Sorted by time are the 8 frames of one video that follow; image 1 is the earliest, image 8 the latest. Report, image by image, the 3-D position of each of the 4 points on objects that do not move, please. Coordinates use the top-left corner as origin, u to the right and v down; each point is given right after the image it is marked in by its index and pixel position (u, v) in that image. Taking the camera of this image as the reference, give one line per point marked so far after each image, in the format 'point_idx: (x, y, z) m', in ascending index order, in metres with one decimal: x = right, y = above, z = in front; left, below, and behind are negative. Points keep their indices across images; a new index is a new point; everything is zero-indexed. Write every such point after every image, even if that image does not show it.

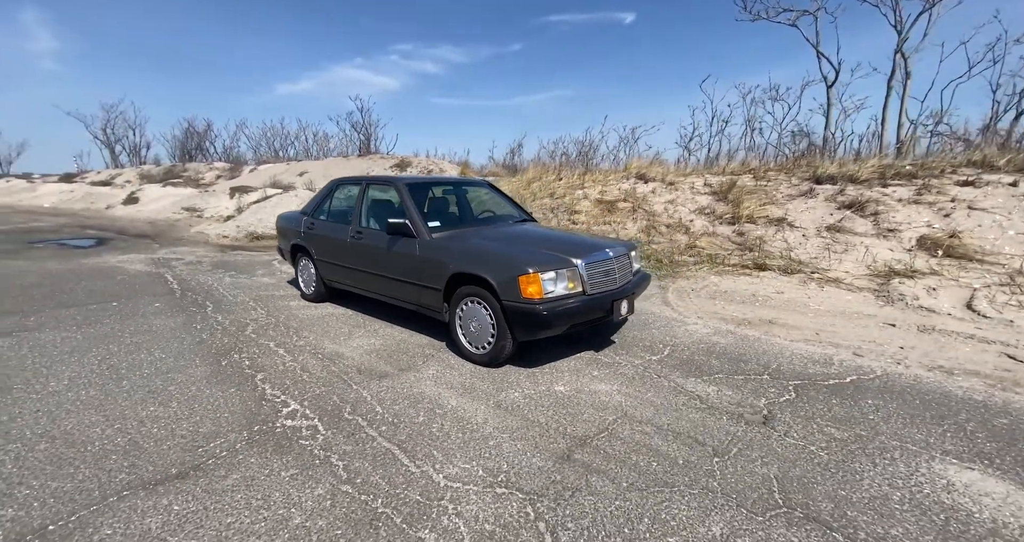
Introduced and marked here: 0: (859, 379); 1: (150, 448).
0: (+2.5, -0.8, +3.1) m
1: (-2.0, -1.0, +2.4) m
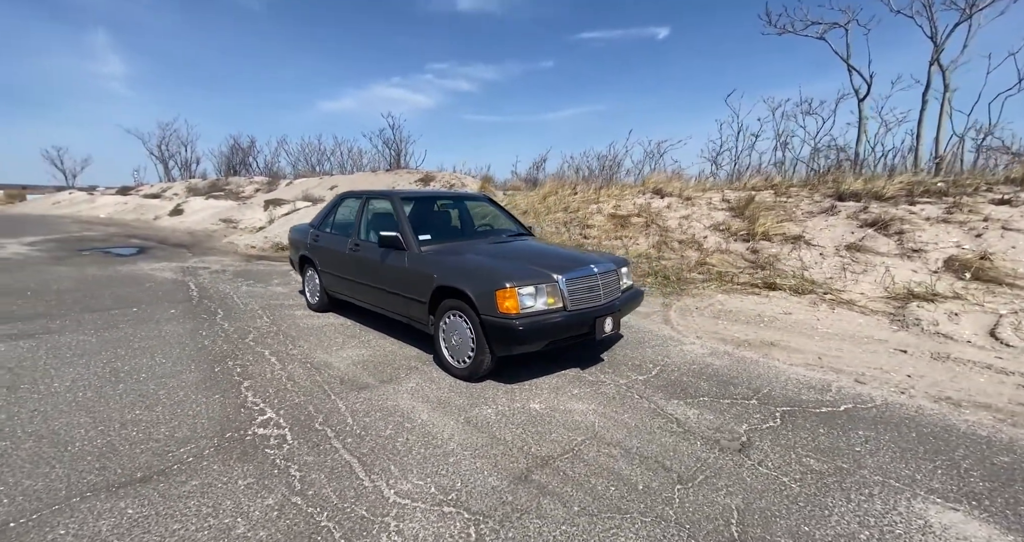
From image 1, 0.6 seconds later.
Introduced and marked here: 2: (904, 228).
0: (+2.3, -0.9, +2.9) m
1: (-2.2, -1.0, +2.5) m
2: (+6.0, +0.7, +6.6) m
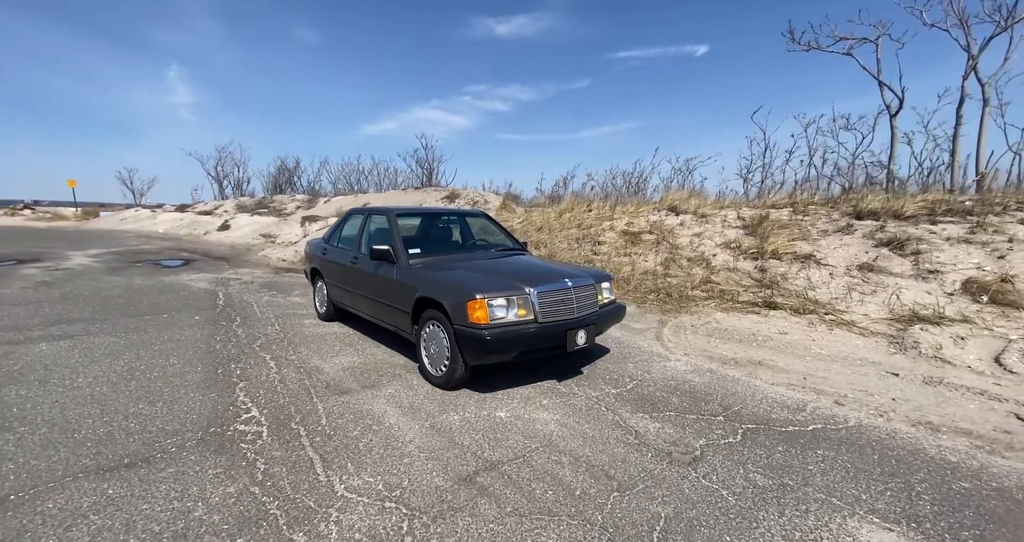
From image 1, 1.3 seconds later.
0: (+2.1, -1.0, +2.9) m
1: (-2.5, -1.1, +2.7) m
2: (+6.0, +0.3, +6.3) m
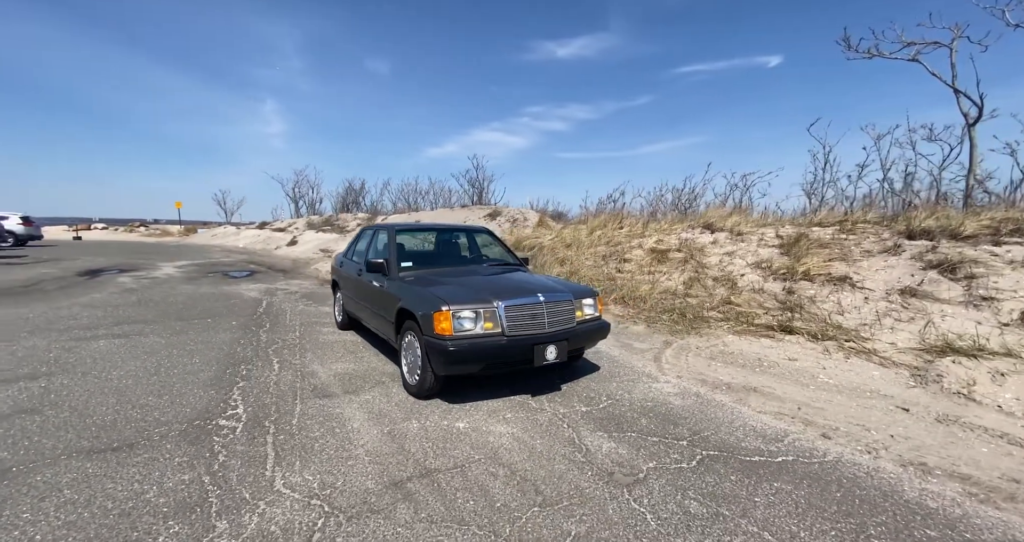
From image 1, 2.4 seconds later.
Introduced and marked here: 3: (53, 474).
0: (+1.7, -1.2, +2.7) m
1: (-2.8, -1.1, +3.1) m
2: (+6.1, 0.0, +5.7) m
3: (-2.6, -1.1, +2.4) m
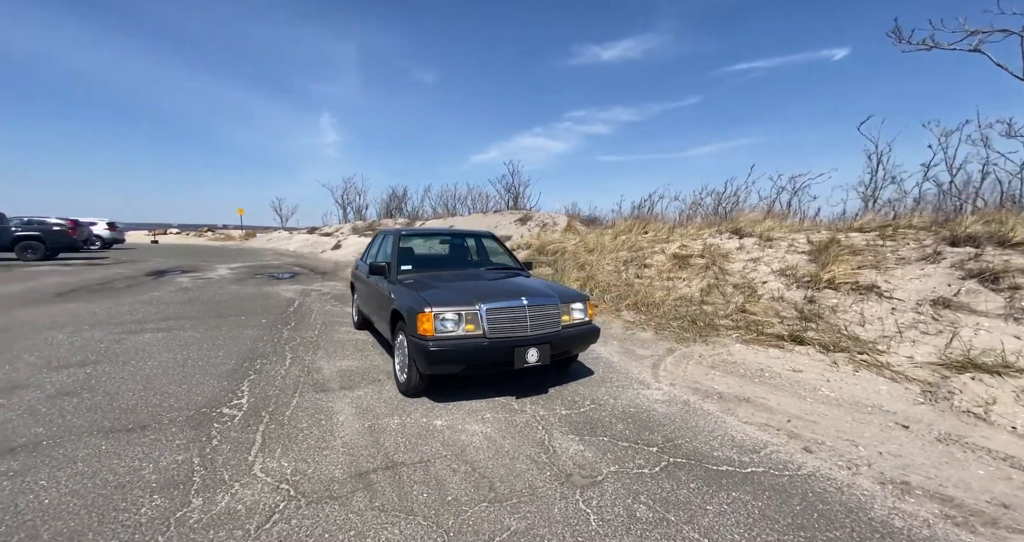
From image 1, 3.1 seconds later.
0: (+1.5, -1.2, +2.6) m
1: (-3.0, -1.1, +3.4) m
2: (+6.2, -0.1, +5.2) m
3: (-2.8, -1.1, +2.8) m
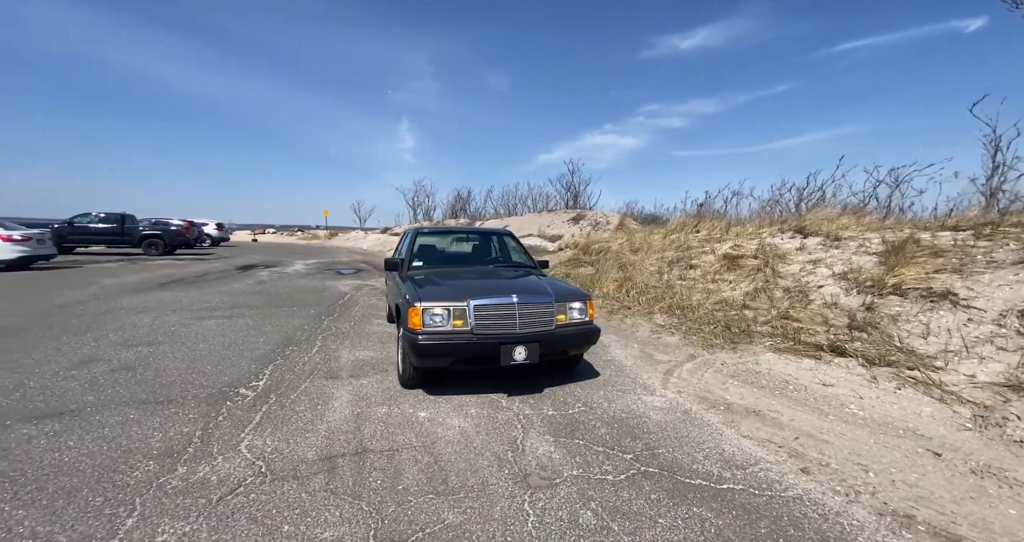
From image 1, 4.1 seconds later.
0: (+1.3, -1.2, +2.4) m
1: (-3.0, -1.0, +3.9) m
2: (+6.3, -0.2, +4.2) m
3: (-3.0, -1.1, +3.2) m
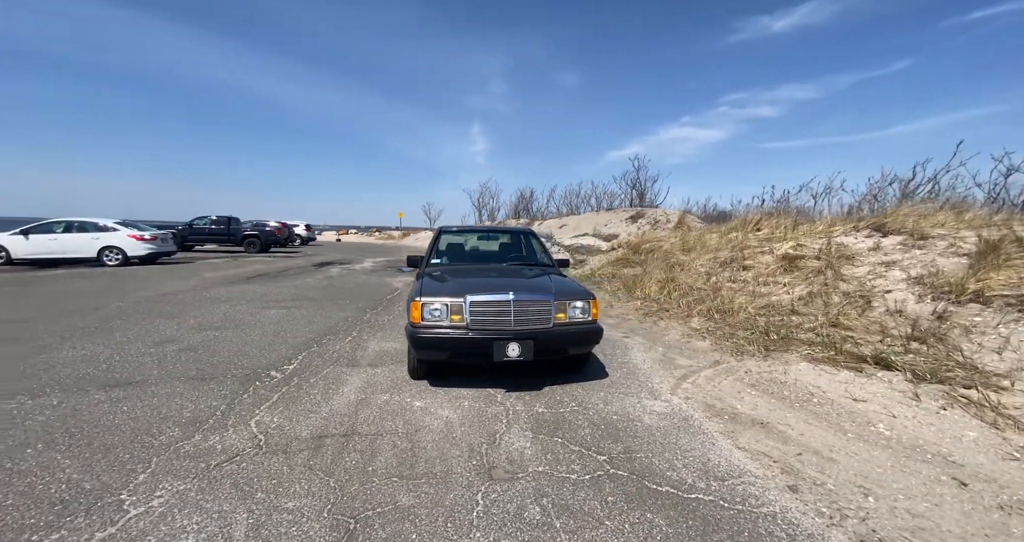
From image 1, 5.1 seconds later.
0: (+1.0, -1.2, +2.2) m
1: (-3.0, -1.0, +4.4) m
2: (+6.3, -0.3, +3.3) m
3: (-3.0, -1.0, +3.7) m
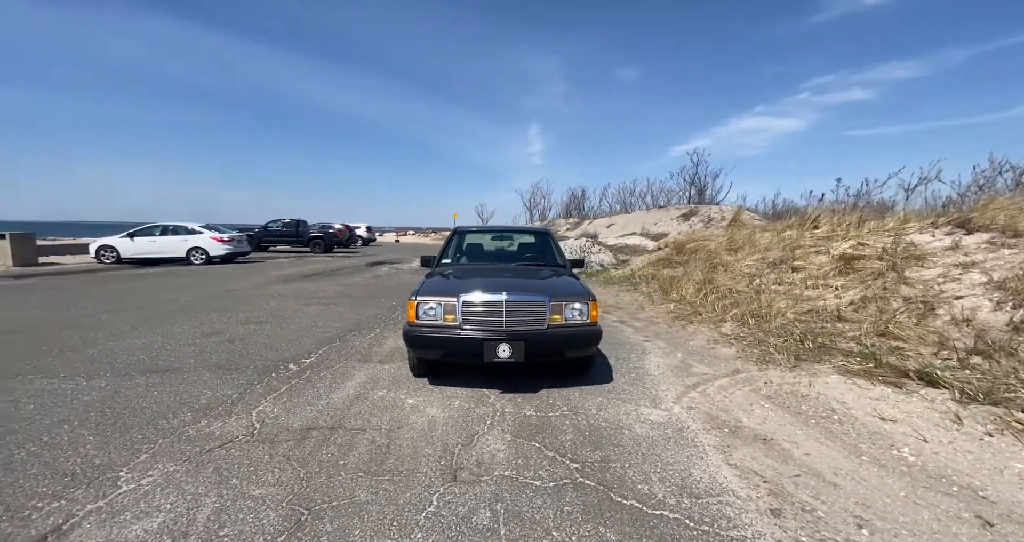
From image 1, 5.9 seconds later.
0: (+0.8, -1.2, +2.1) m
1: (-2.9, -1.0, +4.7) m
2: (+6.1, -0.3, +2.4) m
3: (-3.0, -1.0, +4.1) m
